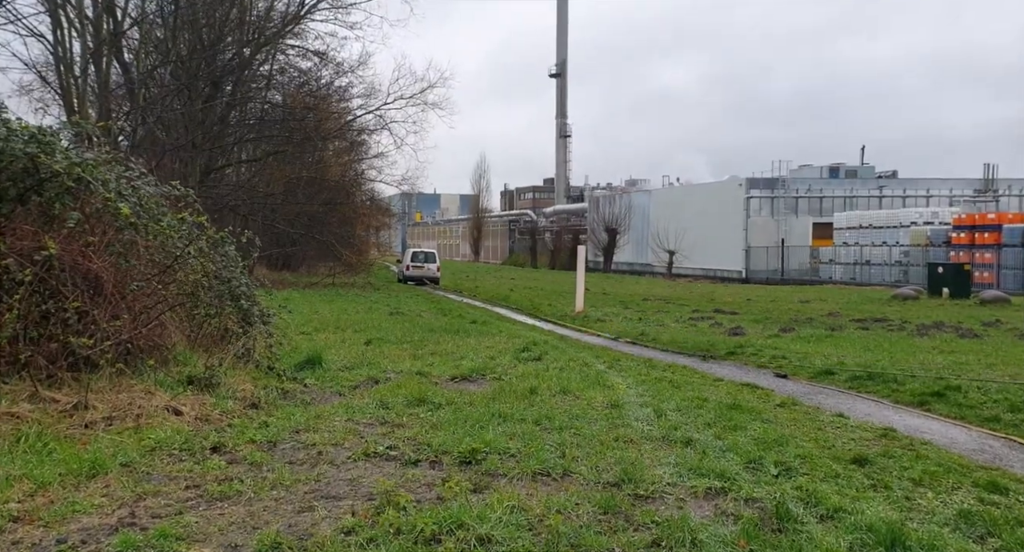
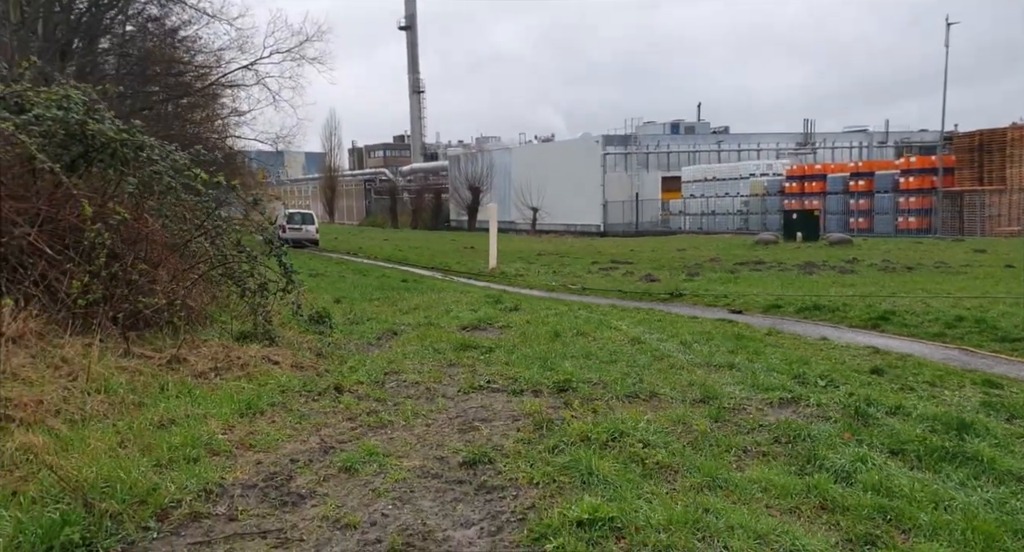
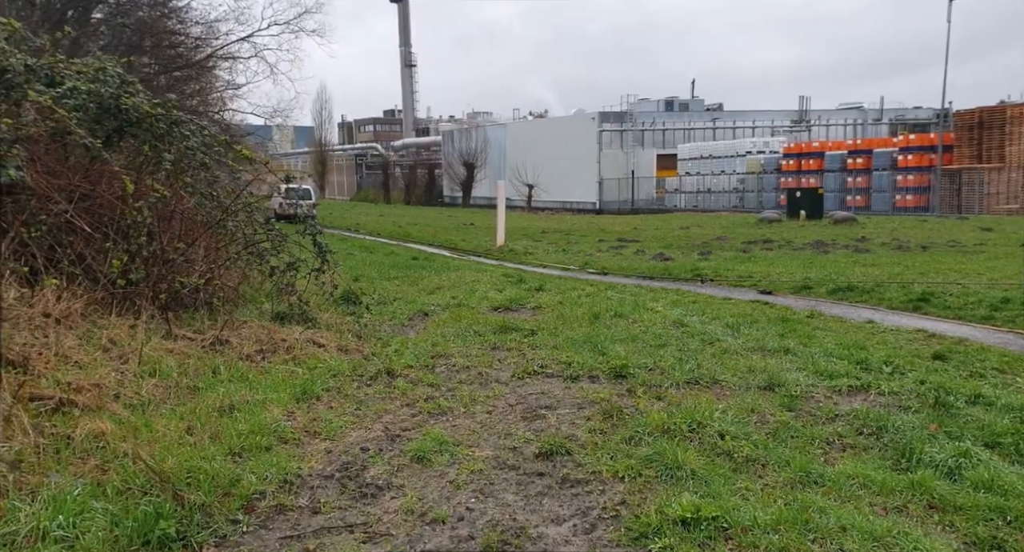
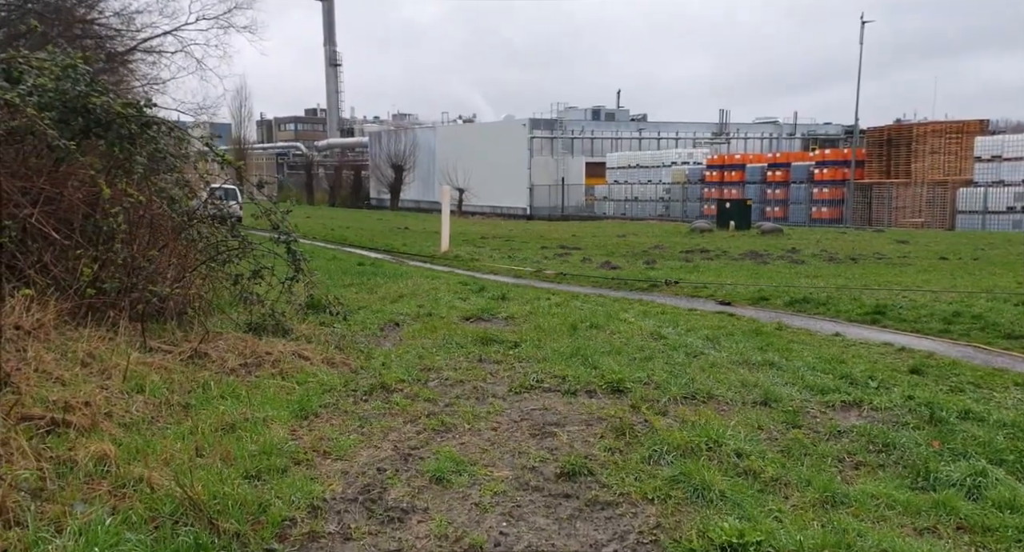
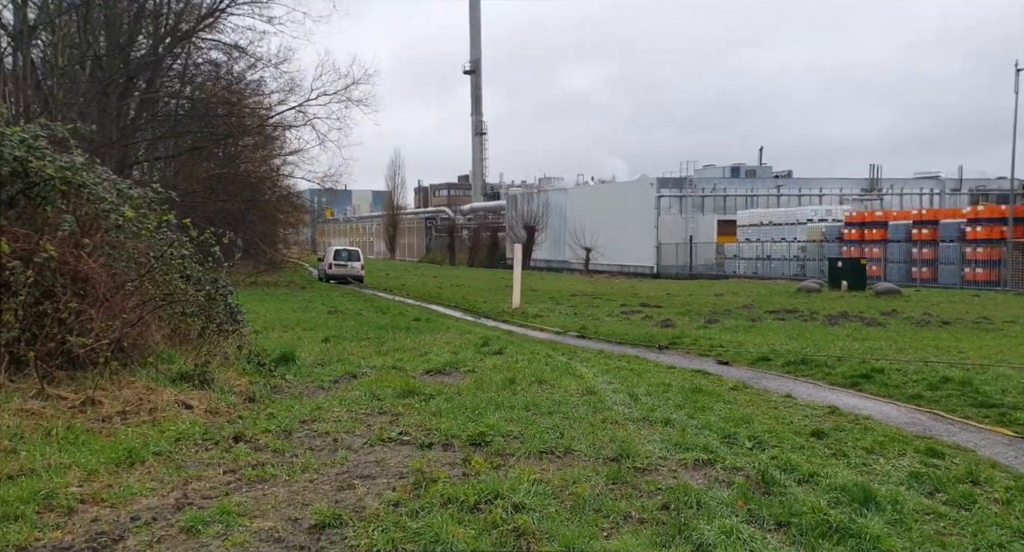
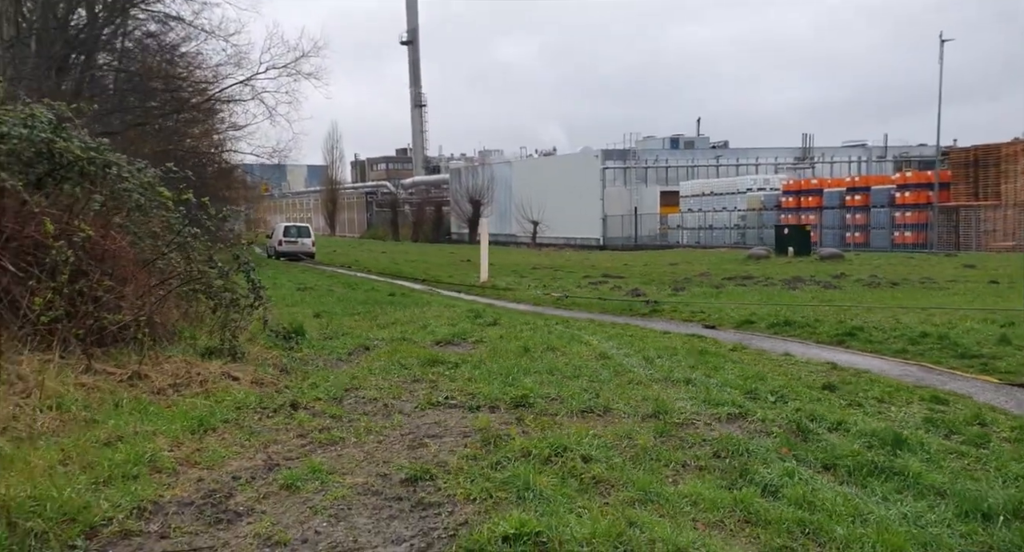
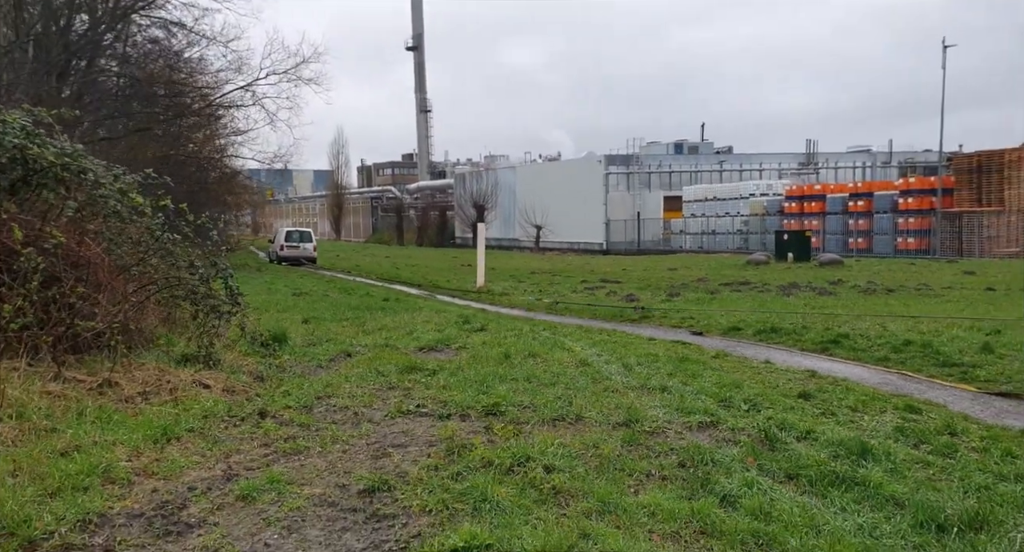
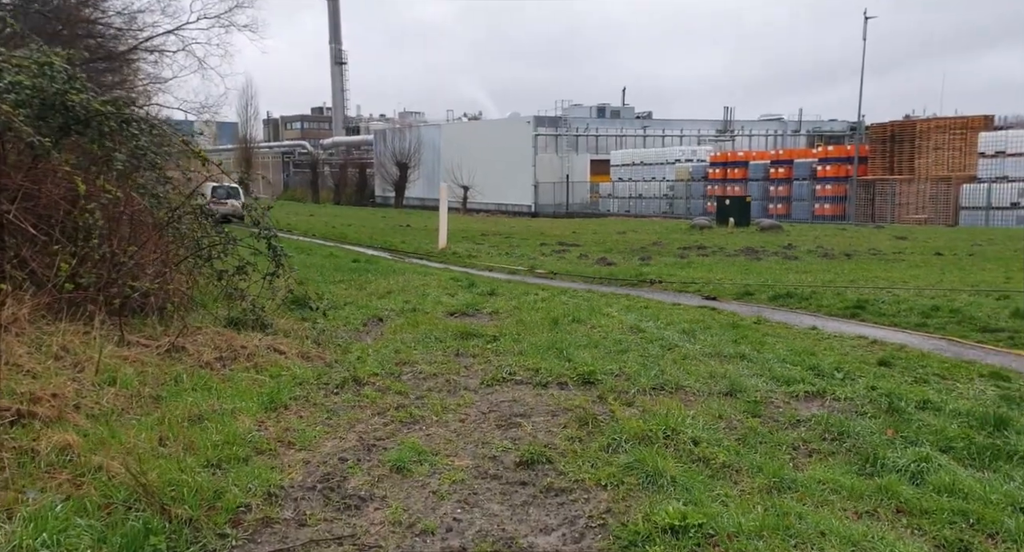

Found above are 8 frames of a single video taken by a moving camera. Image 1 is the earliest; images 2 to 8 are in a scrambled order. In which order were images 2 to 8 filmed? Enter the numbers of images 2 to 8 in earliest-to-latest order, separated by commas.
5, 7, 6, 2, 3, 8, 4
